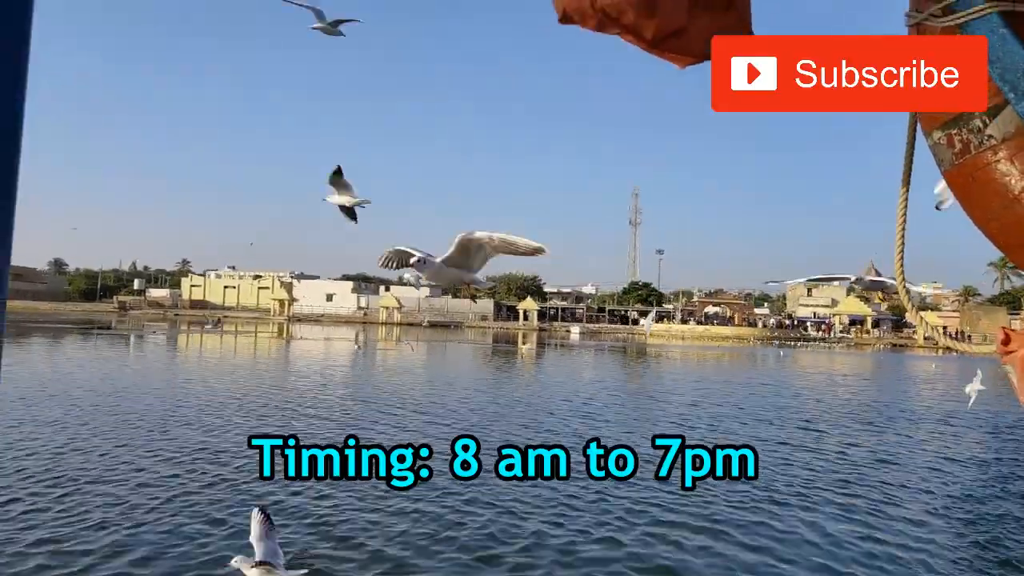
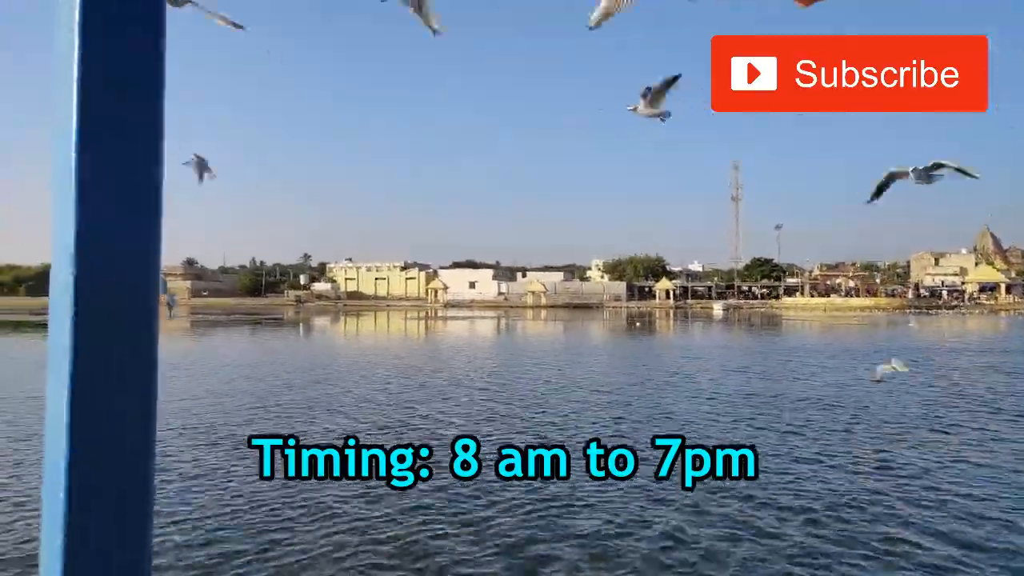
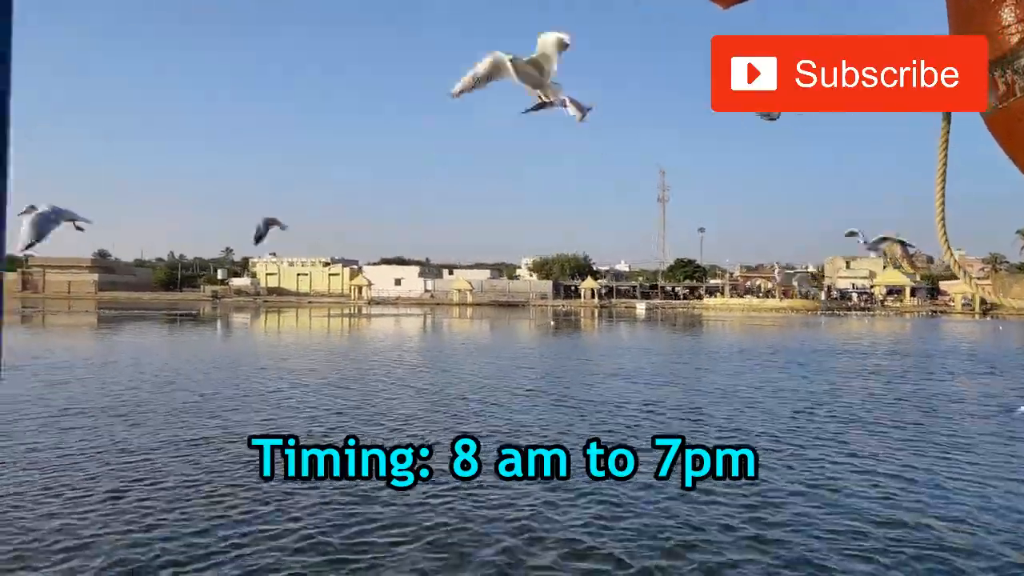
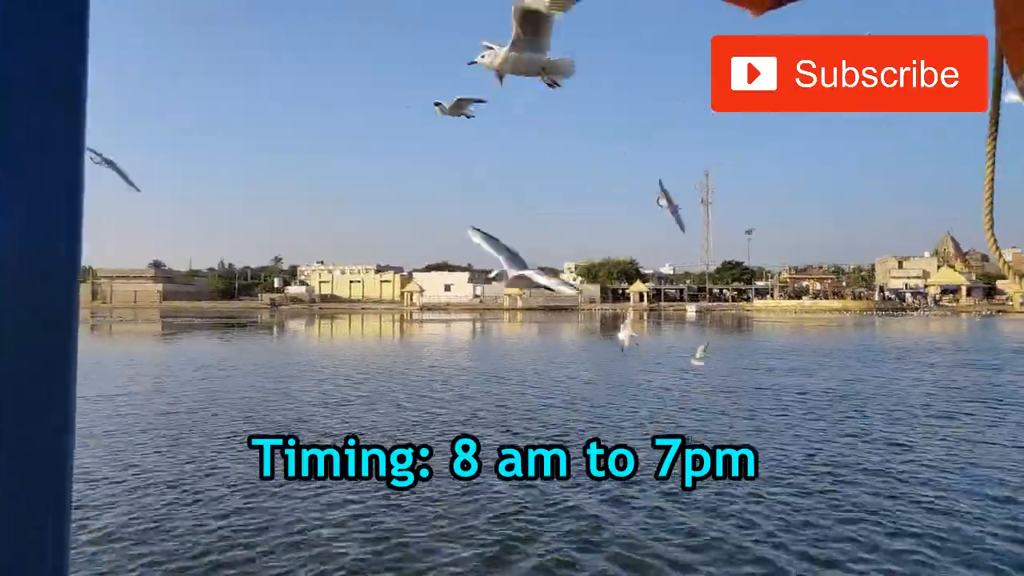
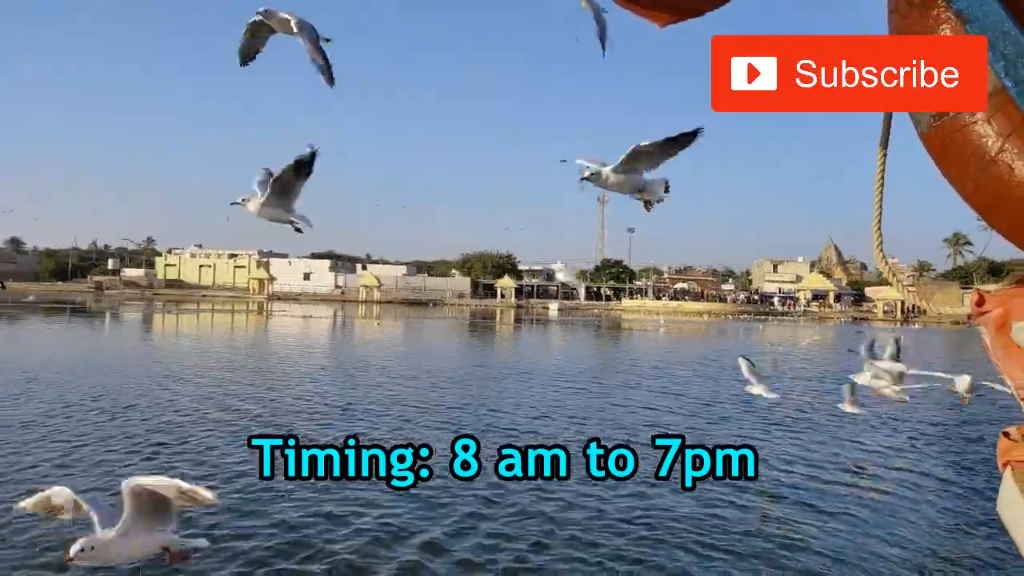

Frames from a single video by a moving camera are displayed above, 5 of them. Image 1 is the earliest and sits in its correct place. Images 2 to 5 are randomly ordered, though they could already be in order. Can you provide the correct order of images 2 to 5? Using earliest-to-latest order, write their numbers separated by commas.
5, 3, 2, 4
